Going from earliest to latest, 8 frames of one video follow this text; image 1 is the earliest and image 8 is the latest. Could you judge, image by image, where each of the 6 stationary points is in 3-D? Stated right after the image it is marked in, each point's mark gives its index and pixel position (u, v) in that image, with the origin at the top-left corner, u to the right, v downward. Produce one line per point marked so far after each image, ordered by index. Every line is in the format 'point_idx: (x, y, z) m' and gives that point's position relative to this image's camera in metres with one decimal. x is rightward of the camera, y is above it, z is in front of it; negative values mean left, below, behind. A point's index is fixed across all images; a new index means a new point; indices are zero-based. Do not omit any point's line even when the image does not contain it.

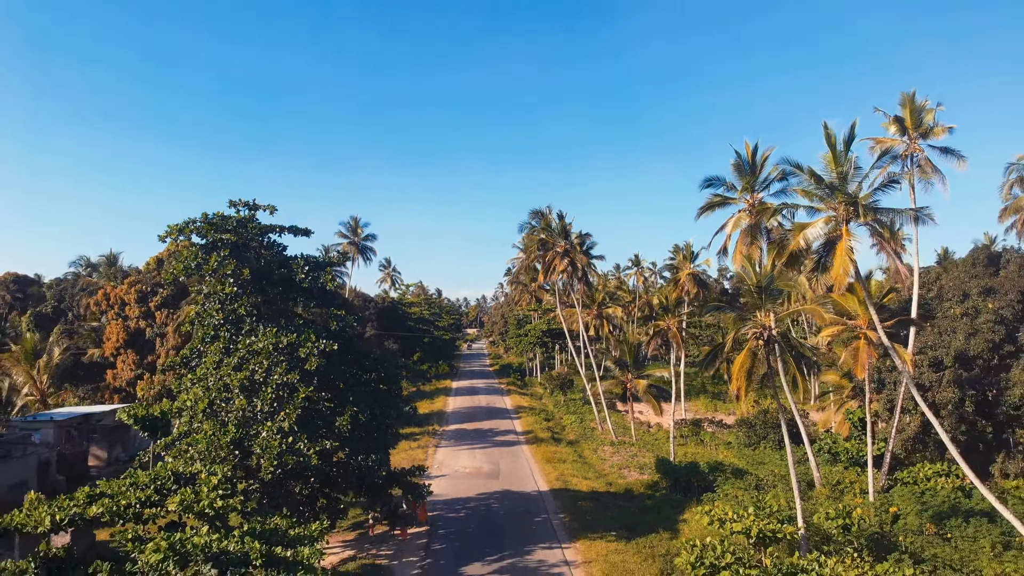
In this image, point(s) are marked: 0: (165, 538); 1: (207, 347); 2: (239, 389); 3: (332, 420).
0: (-6.1, -4.4, +9.0) m
1: (-7.9, -1.5, +13.1) m
2: (-6.7, -2.4, +12.3) m
3: (-4.7, -3.4, +13.0) m
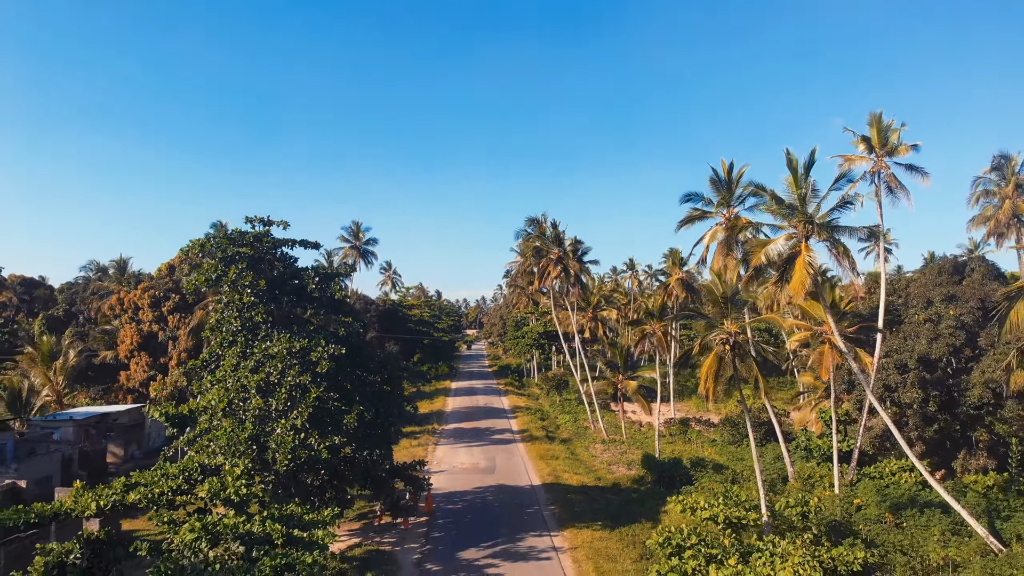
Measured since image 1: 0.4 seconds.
0: (-6.3, -4.7, +10.2) m
1: (-8.1, -1.8, +14.3) m
2: (-6.9, -2.7, +13.5) m
3: (-4.9, -3.6, +14.2) m
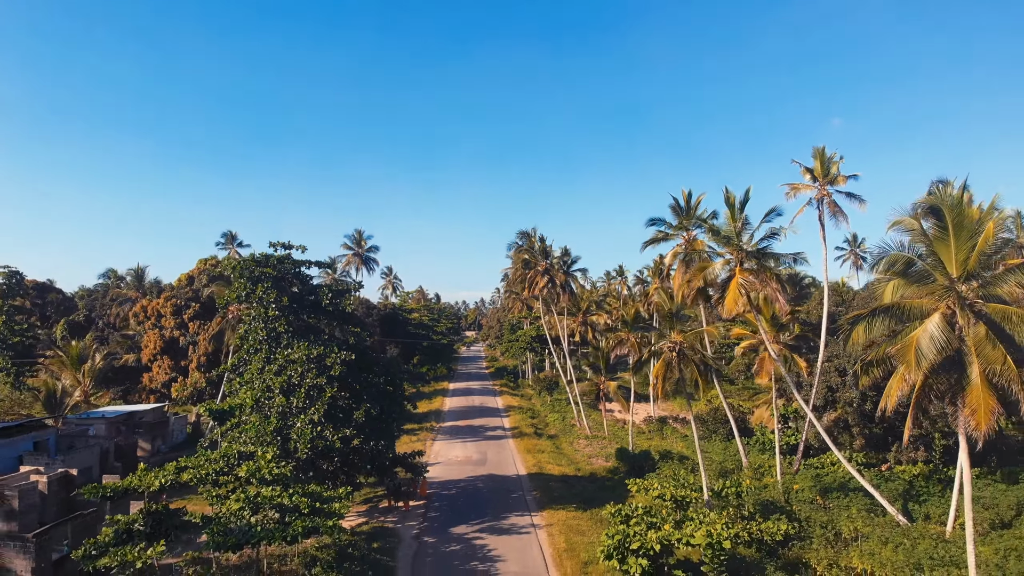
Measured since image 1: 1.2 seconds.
0: (-6.8, -5.2, +12.6) m
1: (-8.6, -2.3, +16.8) m
2: (-7.4, -3.2, +16.0) m
3: (-5.4, -4.1, +16.7) m
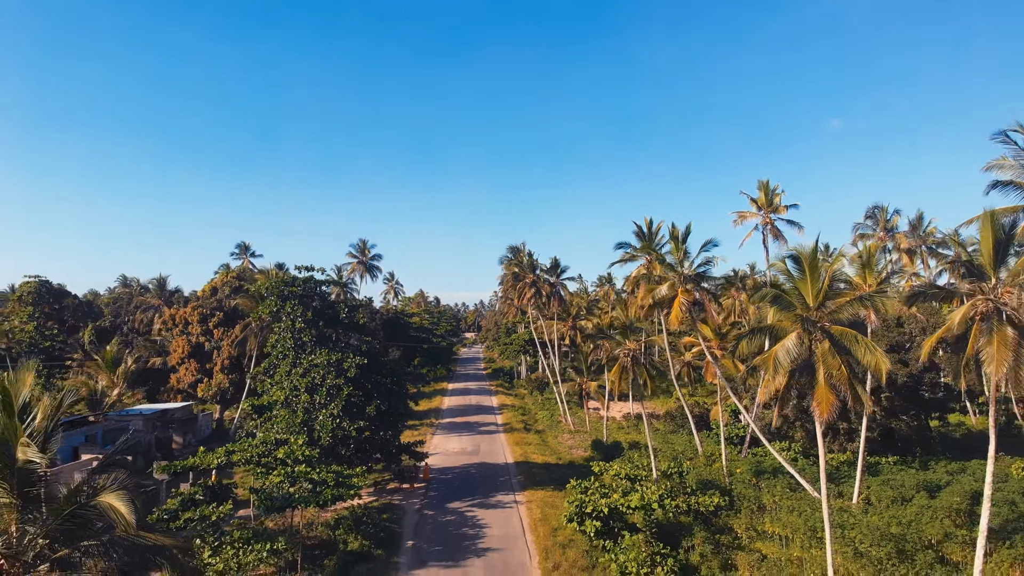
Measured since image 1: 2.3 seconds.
0: (-7.3, -5.8, +16.0) m
1: (-9.1, -2.9, +20.1) m
2: (-7.9, -3.8, +19.3) m
3: (-5.9, -4.8, +20.0) m
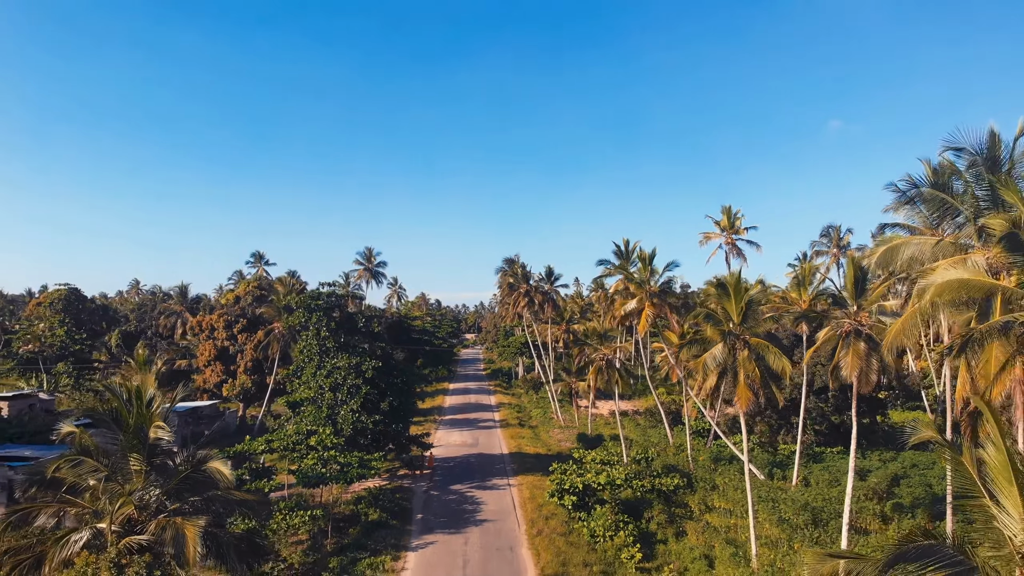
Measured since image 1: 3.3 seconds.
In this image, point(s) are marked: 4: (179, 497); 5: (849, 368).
0: (-7.6, -6.4, +19.3) m
1: (-9.5, -3.6, +23.5) m
2: (-8.2, -4.5, +22.7) m
3: (-6.2, -5.4, +23.4) m
4: (-7.8, -4.8, +11.7) m
5: (+8.4, -2.0, +12.4) m
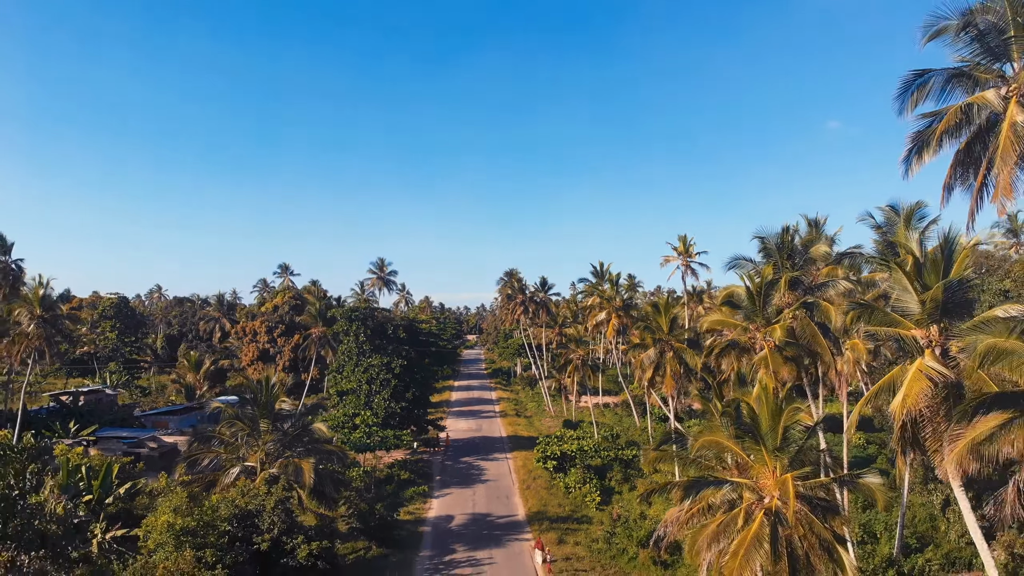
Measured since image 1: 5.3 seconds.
0: (-7.8, -7.3, +25.7) m
1: (-9.7, -4.5, +29.9) m
2: (-8.4, -5.4, +29.0) m
3: (-6.4, -6.3, +29.7) m
4: (-8.0, -5.7, +18.1) m
5: (+8.1, -2.9, +18.8) m
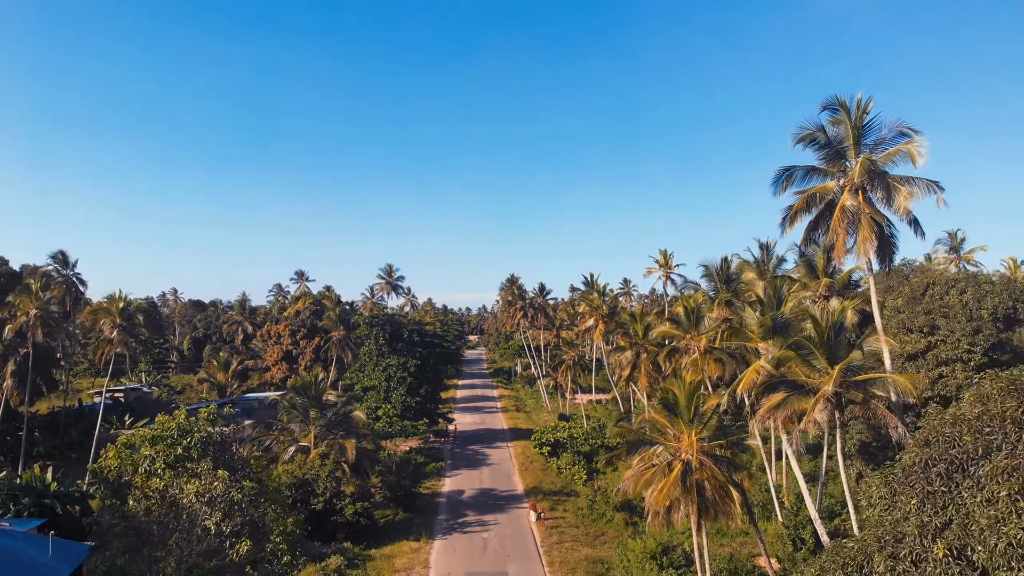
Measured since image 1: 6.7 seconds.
0: (-7.8, -8.0, +30.1) m
1: (-9.6, -5.1, +34.2) m
2: (-8.4, -6.0, +33.4) m
3: (-6.4, -7.0, +34.1) m
4: (-8.0, -6.4, +22.4) m
5: (+8.2, -3.5, +23.1) m
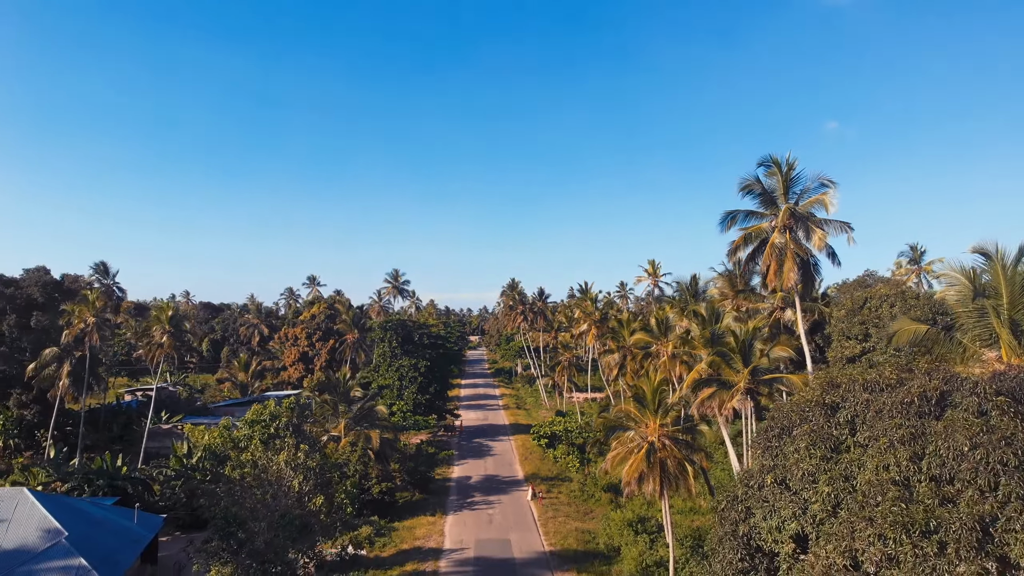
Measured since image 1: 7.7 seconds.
0: (-7.7, -8.6, +33.6) m
1: (-9.6, -5.7, +37.8) m
2: (-8.3, -6.6, +36.9) m
3: (-6.3, -7.6, +37.6) m
4: (-7.9, -7.0, +26.0) m
5: (+8.2, -4.1, +26.6) m
